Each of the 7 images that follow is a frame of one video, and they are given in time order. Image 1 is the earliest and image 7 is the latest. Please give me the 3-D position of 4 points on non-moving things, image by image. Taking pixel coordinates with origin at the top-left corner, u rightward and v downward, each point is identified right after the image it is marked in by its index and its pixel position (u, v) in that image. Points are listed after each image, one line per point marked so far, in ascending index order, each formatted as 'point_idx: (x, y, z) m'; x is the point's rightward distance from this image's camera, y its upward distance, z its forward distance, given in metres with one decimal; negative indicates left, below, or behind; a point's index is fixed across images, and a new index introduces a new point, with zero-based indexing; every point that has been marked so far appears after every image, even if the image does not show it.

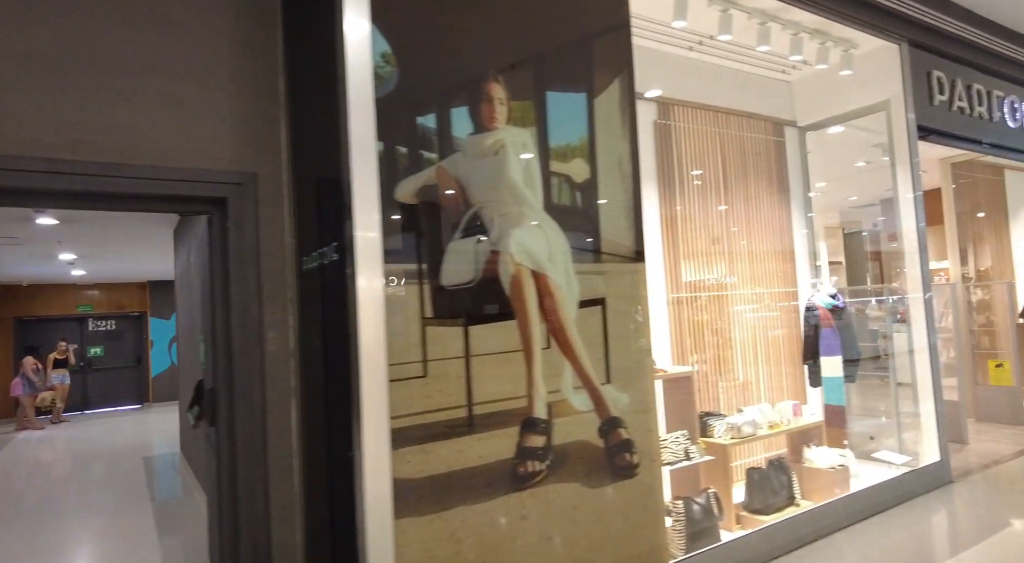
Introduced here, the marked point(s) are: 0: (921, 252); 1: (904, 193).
0: (+2.7, +0.2, +4.1) m
1: (+2.5, +0.6, +4.1) m
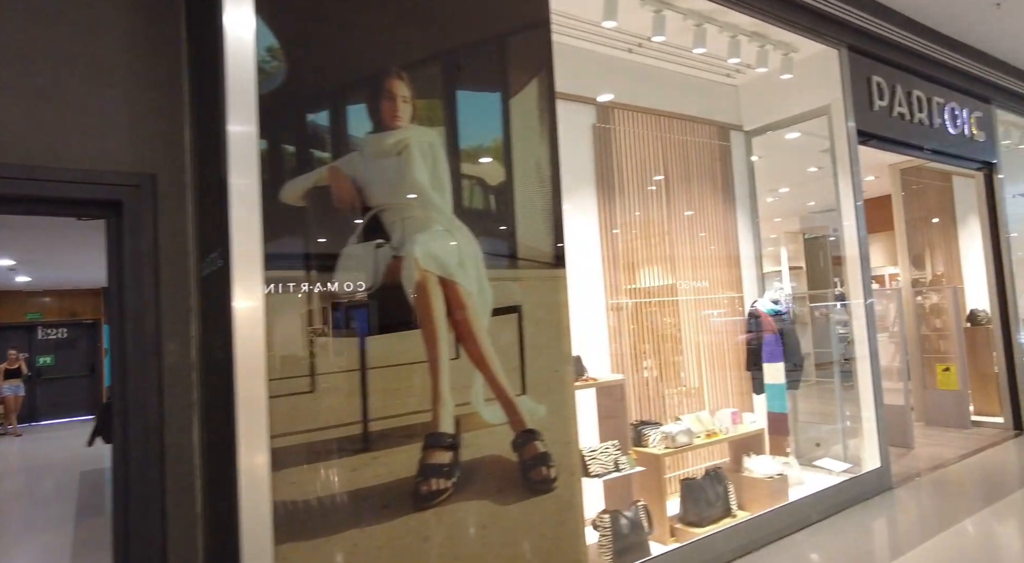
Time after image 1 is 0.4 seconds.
0: (+2.3, +0.2, +4.1) m
1: (+2.2, +0.5, +4.1) m
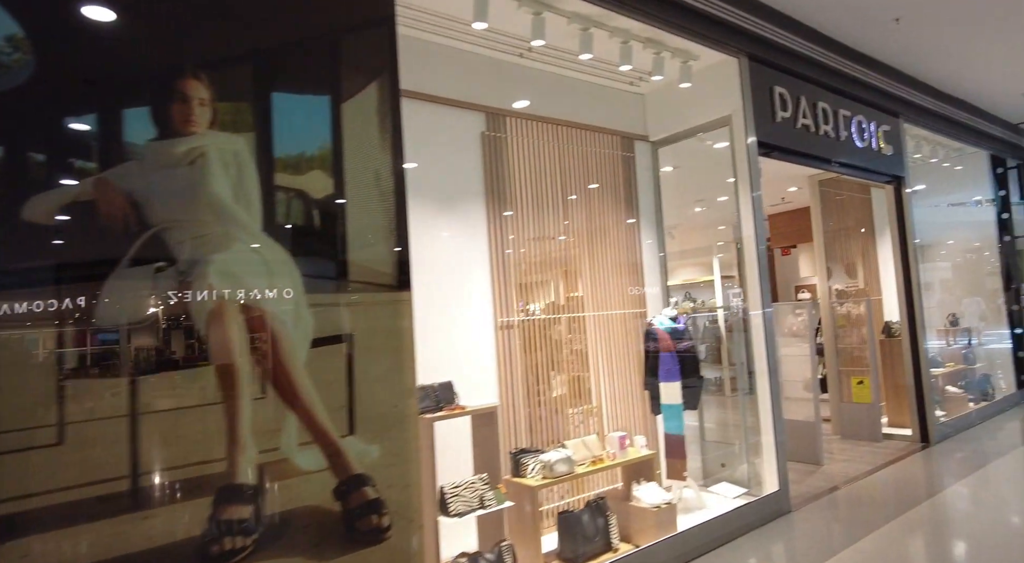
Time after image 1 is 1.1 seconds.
0: (+1.6, +0.1, +4.0) m
1: (+1.5, +0.4, +4.0) m
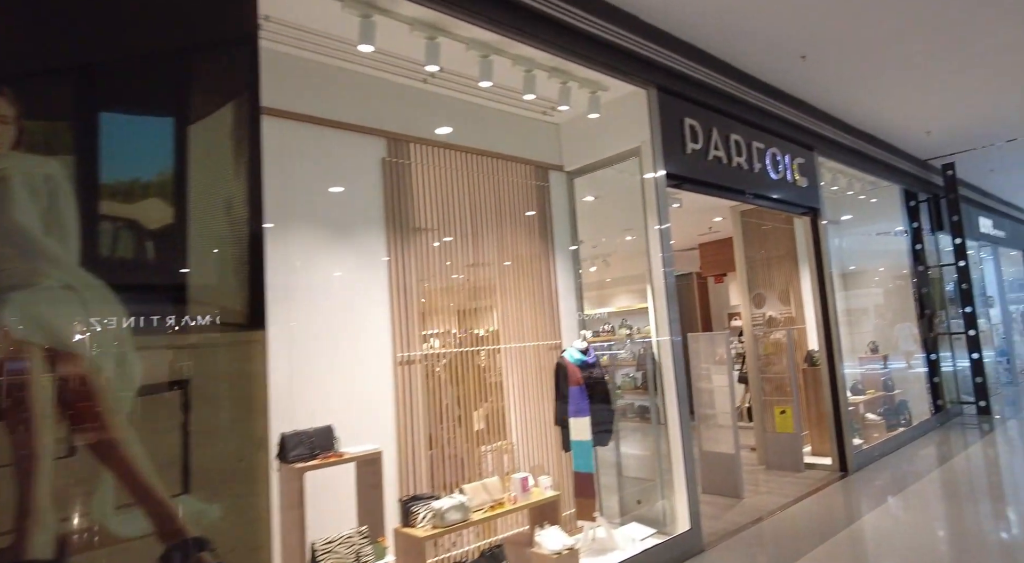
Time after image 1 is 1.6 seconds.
0: (+1.0, -0.2, +3.9) m
1: (+0.9, +0.2, +4.0) m
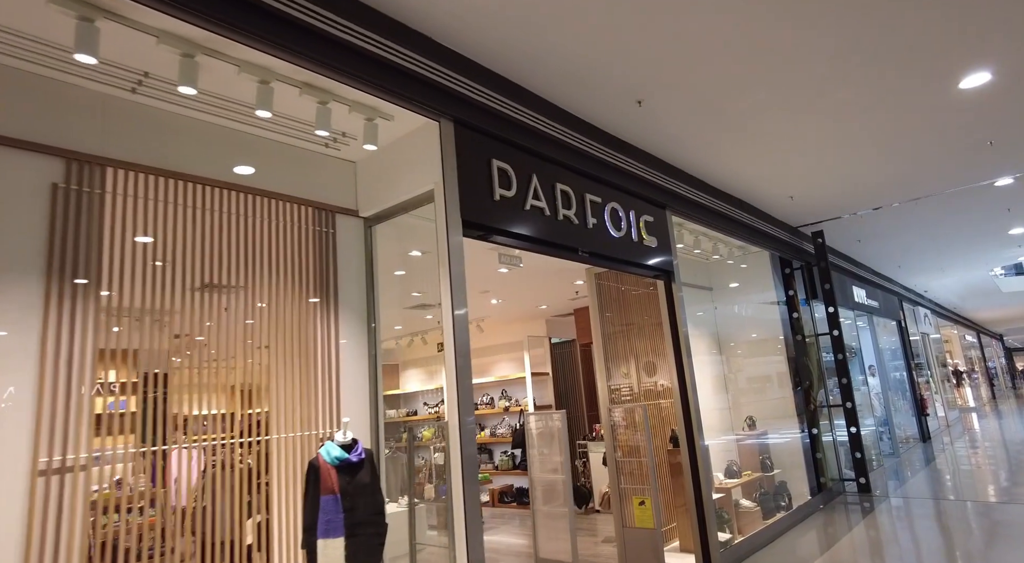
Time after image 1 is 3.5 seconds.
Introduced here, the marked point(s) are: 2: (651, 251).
0: (-0.2, -0.5, +3.2) m
1: (-0.3, -0.1, +3.2) m
2: (+1.1, +0.2, +4.7) m
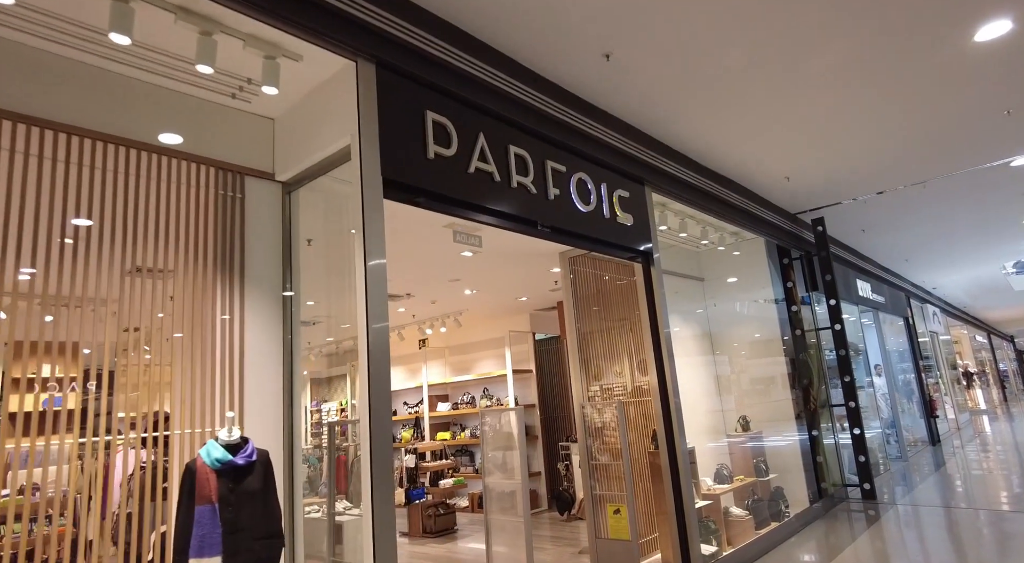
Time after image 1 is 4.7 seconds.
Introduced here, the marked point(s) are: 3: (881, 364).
0: (-0.5, -0.4, +2.7) m
1: (-0.6, 0.0, +2.8) m
2: (+0.8, +0.4, +4.2) m
3: (+5.5, -1.2, +9.2) m
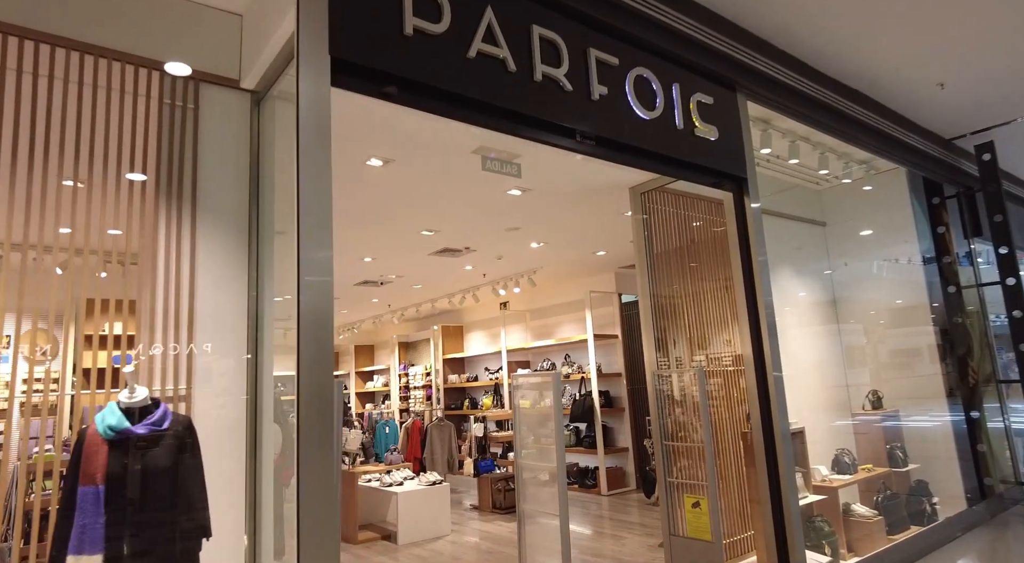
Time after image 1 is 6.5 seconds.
0: (-0.5, -0.1, +2.0) m
1: (-0.6, +0.3, +2.1) m
2: (+1.0, +0.7, +3.2) m
3: (+6.6, -0.6, +7.3) m
